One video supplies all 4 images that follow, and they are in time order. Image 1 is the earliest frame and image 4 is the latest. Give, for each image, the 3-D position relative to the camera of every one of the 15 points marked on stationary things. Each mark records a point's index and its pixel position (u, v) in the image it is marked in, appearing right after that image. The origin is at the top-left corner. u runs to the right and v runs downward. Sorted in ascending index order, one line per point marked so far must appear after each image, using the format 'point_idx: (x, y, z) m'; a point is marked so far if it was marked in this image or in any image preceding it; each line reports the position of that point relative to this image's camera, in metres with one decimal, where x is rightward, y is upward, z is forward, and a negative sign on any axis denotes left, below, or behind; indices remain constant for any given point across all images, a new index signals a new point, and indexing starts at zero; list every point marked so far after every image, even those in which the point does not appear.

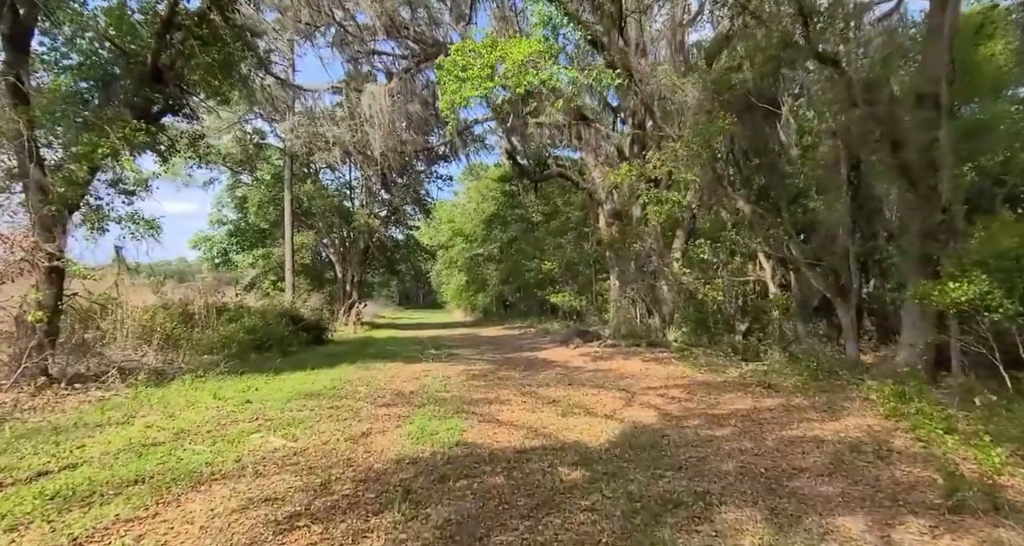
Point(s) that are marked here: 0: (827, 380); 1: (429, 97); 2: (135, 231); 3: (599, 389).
0: (+3.5, -1.2, +6.0) m
1: (-2.4, +5.1, +16.1) m
2: (-4.8, +0.5, +6.9) m
3: (+1.0, -1.4, +6.4) m
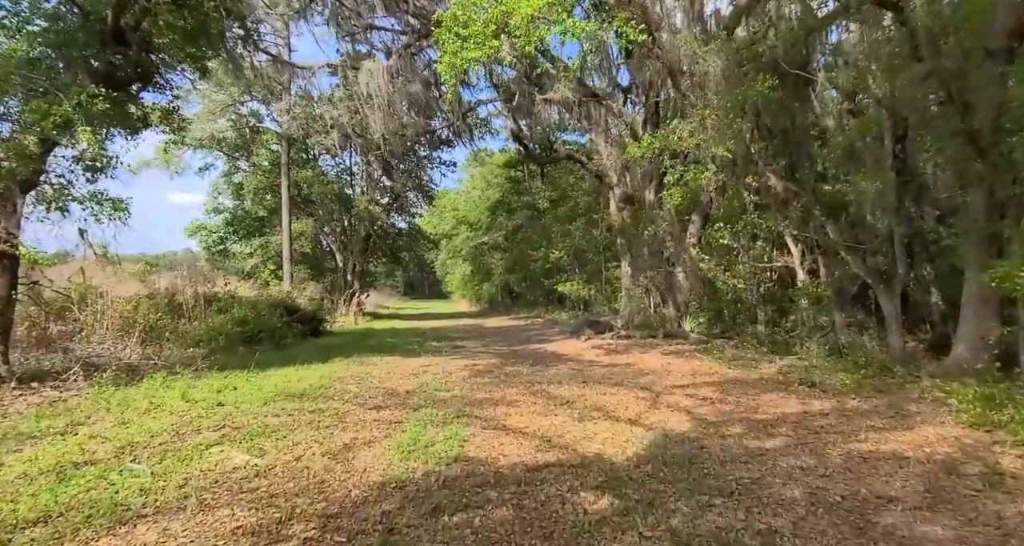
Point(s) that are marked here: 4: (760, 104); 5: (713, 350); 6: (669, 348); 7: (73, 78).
0: (+3.6, -1.0, +5.3) m
1: (-2.3, +5.5, +15.3) m
2: (-4.7, +0.7, +6.2) m
3: (+1.1, -1.2, +5.7) m
4: (+3.7, +2.5, +8.1) m
5: (+3.0, -1.2, +8.2) m
6: (+2.5, -1.2, +8.7) m
7: (-4.9, +2.2, +6.1) m
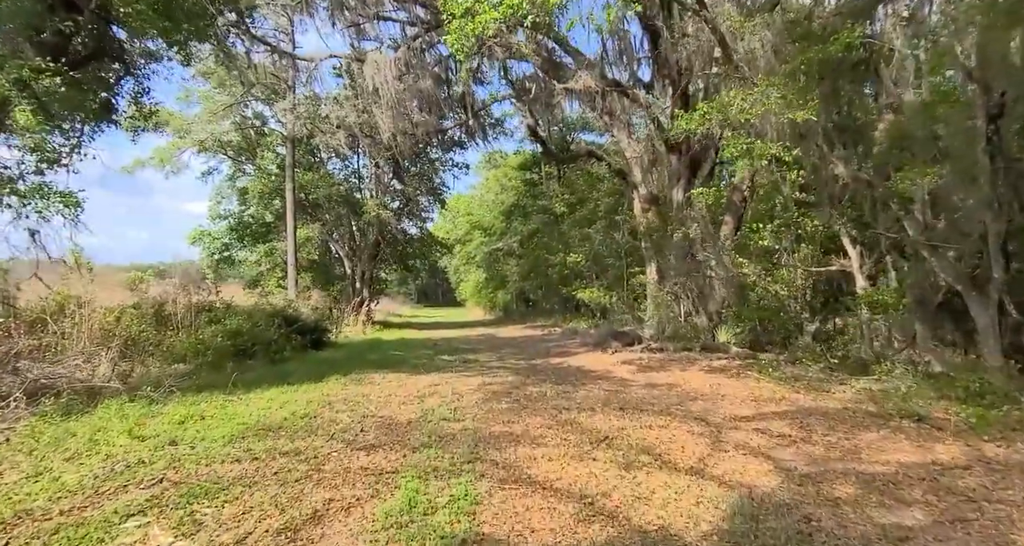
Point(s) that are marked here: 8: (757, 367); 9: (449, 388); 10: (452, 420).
0: (+3.8, -1.0, +4.2) m
1: (-1.9, +5.3, +14.4) m
2: (-4.5, +0.6, +5.3) m
3: (+1.3, -1.2, +4.6) m
4: (+3.9, +2.5, +7.0) m
5: (+3.3, -1.2, +7.1) m
6: (+2.8, -1.3, +7.6) m
7: (-4.7, +2.1, +5.2) m
8: (+3.2, -1.2, +7.2) m
9: (-0.8, -1.4, +6.6) m
10: (-0.5, -1.3, +4.8) m
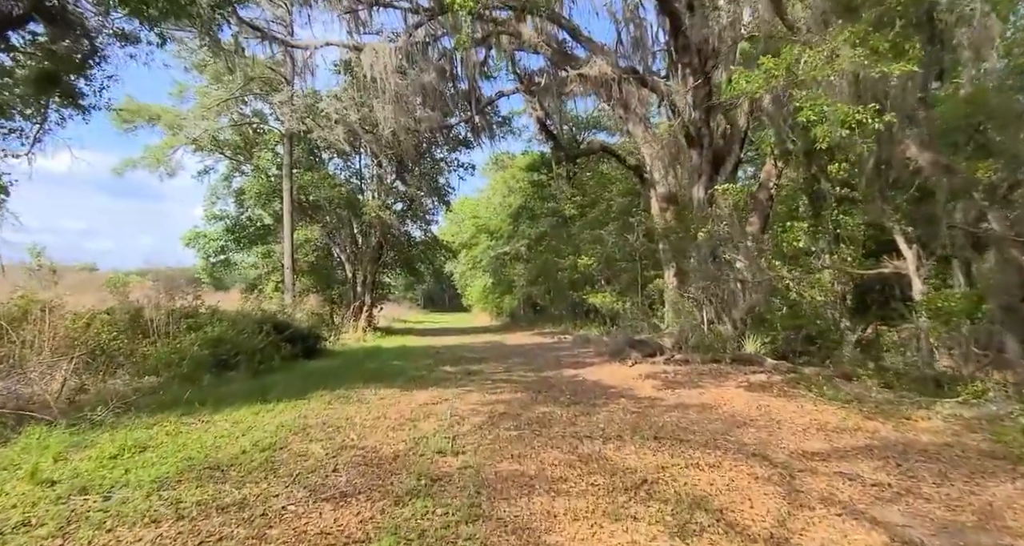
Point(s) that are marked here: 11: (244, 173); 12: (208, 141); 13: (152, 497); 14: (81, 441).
0: (+3.8, -1.0, +3.2) m
1: (-1.6, +5.2, +13.6) m
2: (-4.4, +0.6, +4.5) m
3: (+1.4, -1.2, +3.7) m
4: (+4.0, +2.4, +6.1) m
5: (+3.4, -1.2, +6.1) m
6: (+2.9, -1.3, +6.7) m
7: (-4.6, +2.1, +4.4) m
8: (+3.4, -1.3, +6.2) m
9: (-0.7, -1.4, +5.7) m
10: (-0.5, -1.3, +3.9) m
11: (-9.5, +3.5, +19.5) m
12: (-9.7, +4.2, +17.4) m
13: (-1.9, -1.2, +2.9) m
14: (-3.2, -1.2, +4.1) m
